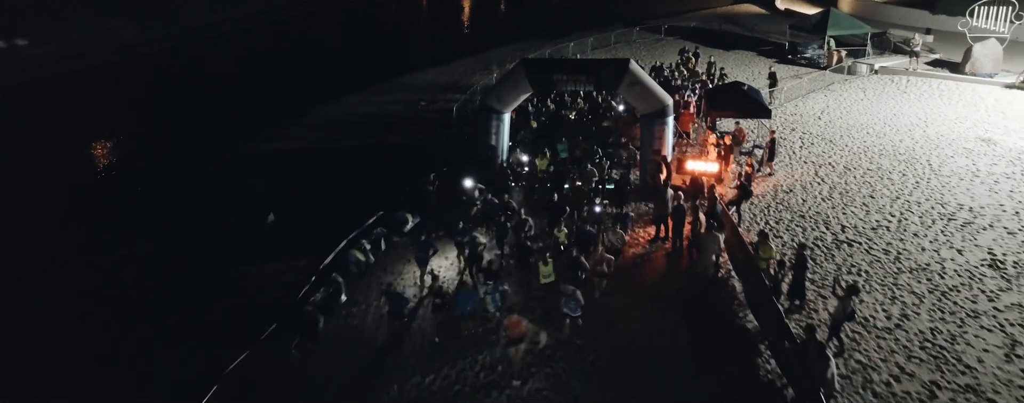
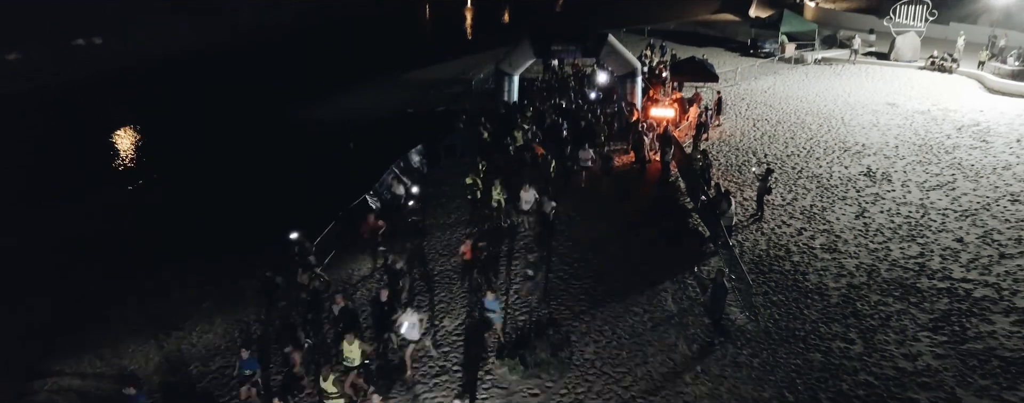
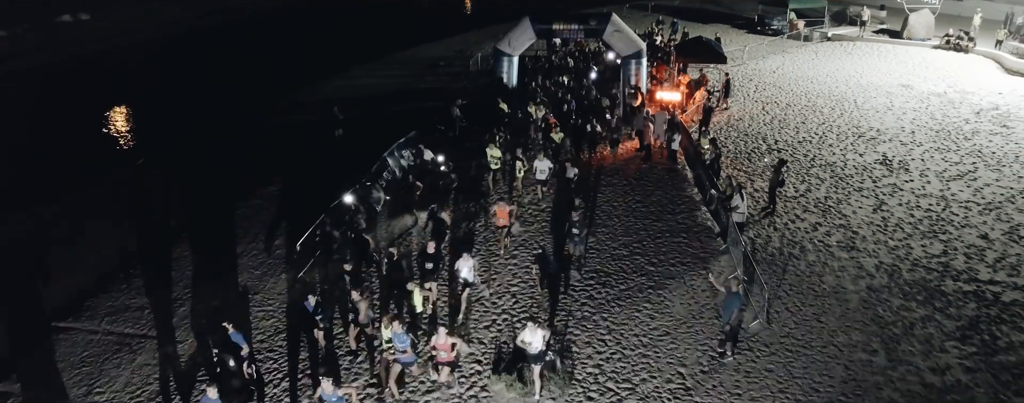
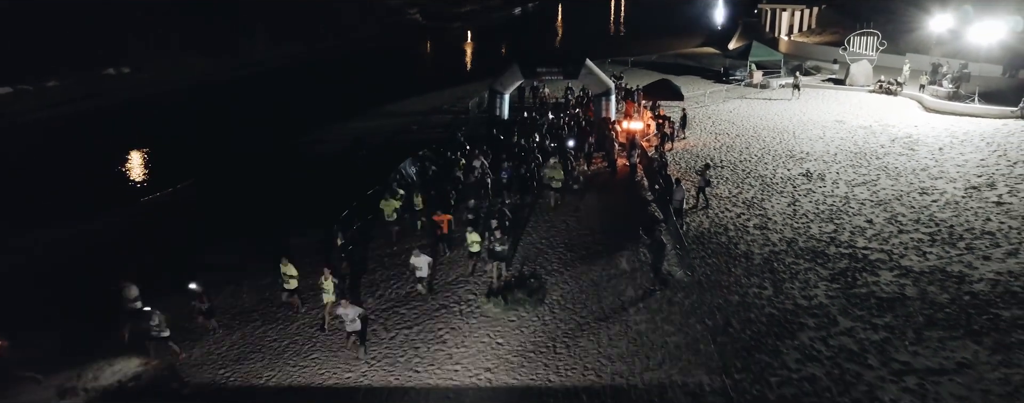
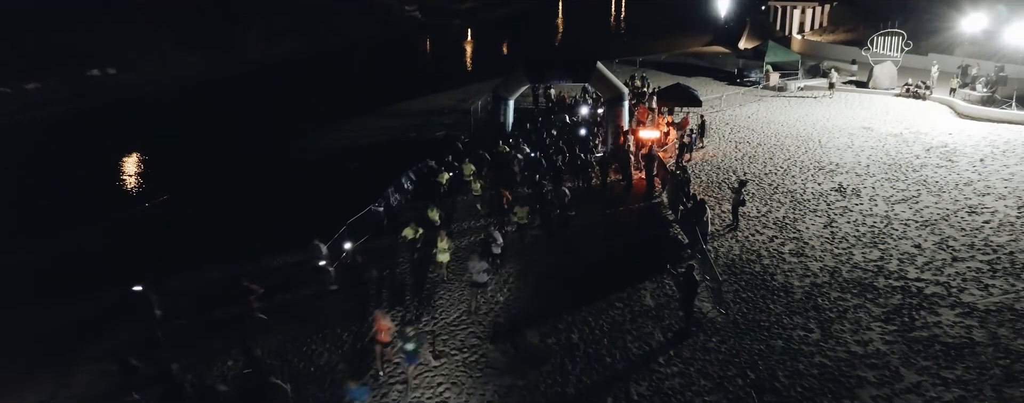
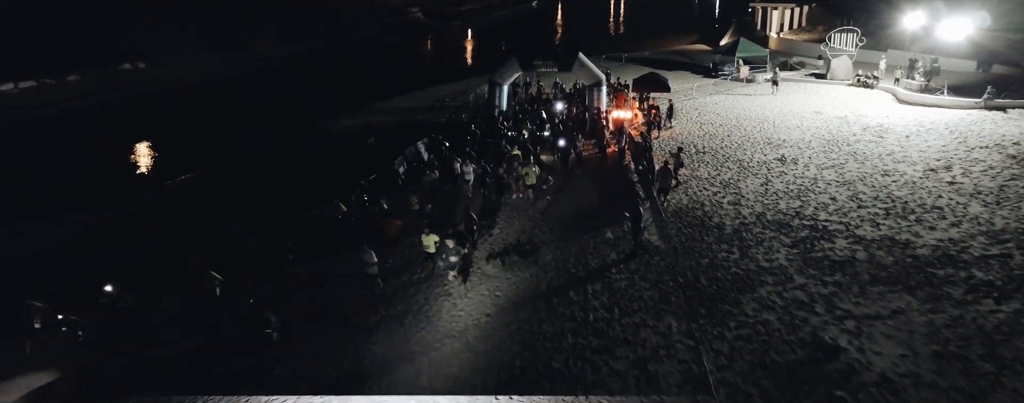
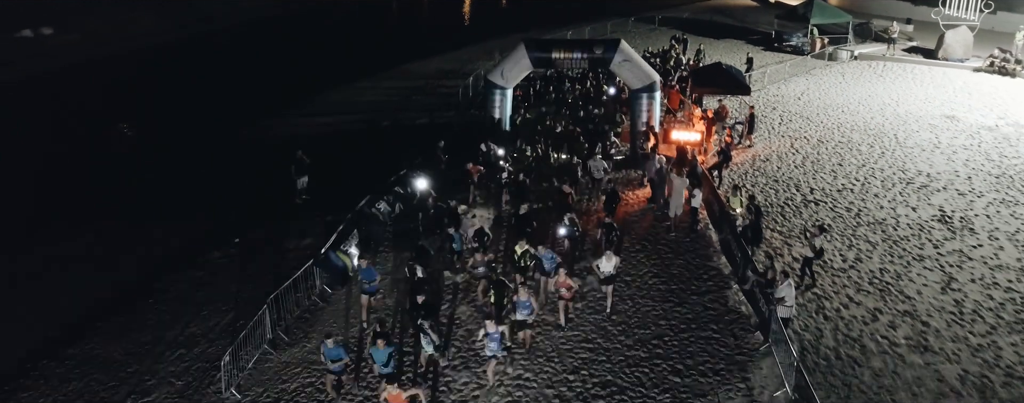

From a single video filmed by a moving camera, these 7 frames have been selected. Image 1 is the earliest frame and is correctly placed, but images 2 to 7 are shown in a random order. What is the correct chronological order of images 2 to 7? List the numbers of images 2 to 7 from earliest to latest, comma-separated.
7, 3, 2, 5, 4, 6
